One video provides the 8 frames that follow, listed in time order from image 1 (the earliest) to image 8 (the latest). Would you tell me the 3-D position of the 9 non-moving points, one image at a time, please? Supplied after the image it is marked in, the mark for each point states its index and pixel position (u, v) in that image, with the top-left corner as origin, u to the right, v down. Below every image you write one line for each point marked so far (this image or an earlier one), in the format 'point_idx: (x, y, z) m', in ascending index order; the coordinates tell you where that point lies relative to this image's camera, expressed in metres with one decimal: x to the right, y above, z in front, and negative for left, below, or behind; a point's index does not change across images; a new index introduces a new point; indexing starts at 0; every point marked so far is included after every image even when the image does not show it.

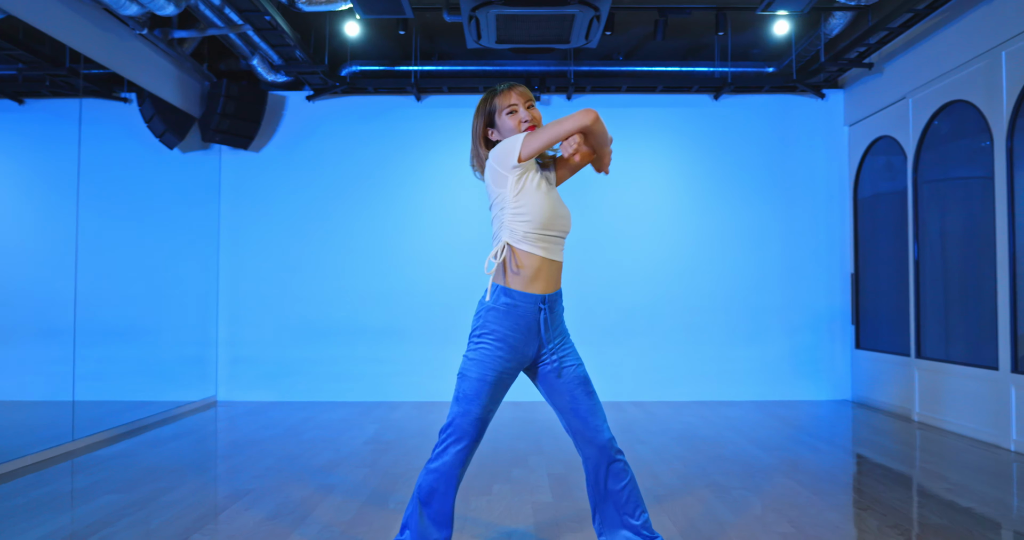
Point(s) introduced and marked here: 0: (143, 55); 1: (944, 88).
0: (-2.4, +1.4, +4.5) m
1: (+2.7, +1.1, +4.3) m
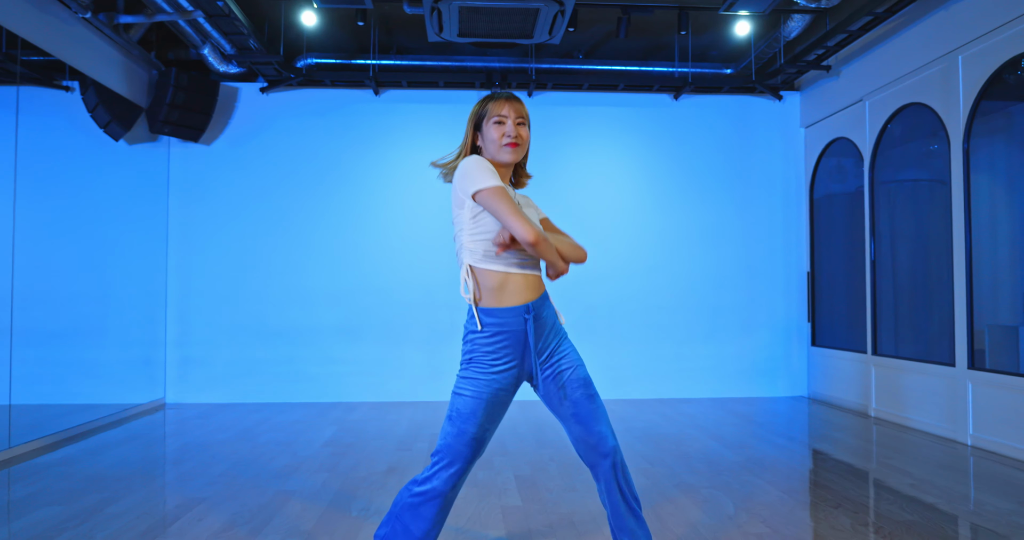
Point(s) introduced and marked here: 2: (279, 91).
0: (-2.7, +1.4, +4.3) m
1: (+2.5, +1.2, +4.4) m
2: (-1.8, +1.4, +5.3) m
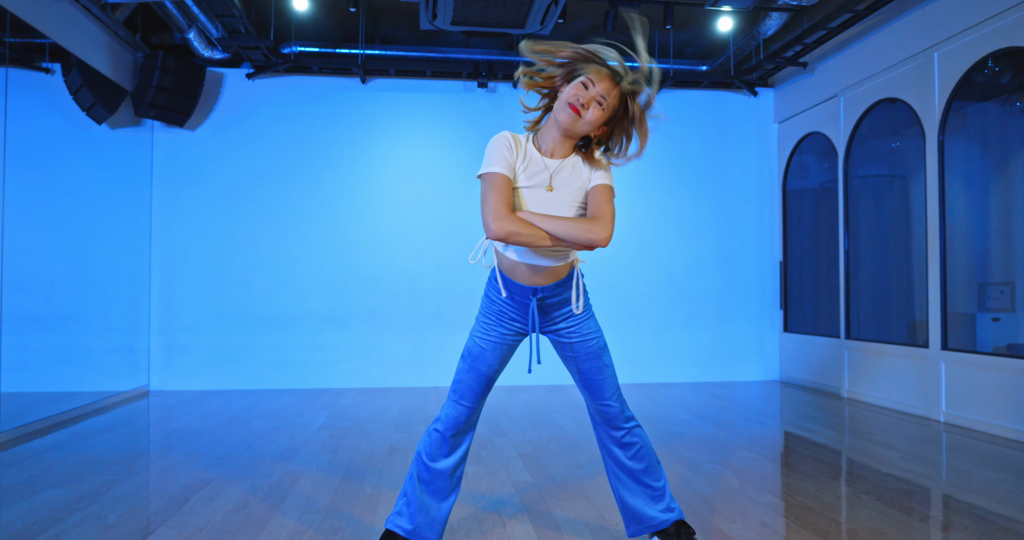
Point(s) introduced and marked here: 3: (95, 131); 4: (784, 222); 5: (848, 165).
0: (-2.7, +1.5, +4.2) m
1: (+2.4, +1.2, +4.6) m
2: (-1.9, +1.5, +5.3) m
3: (-2.8, +0.9, +4.5) m
4: (+2.3, +0.4, +5.8) m
5: (+2.4, +0.8, +4.9) m
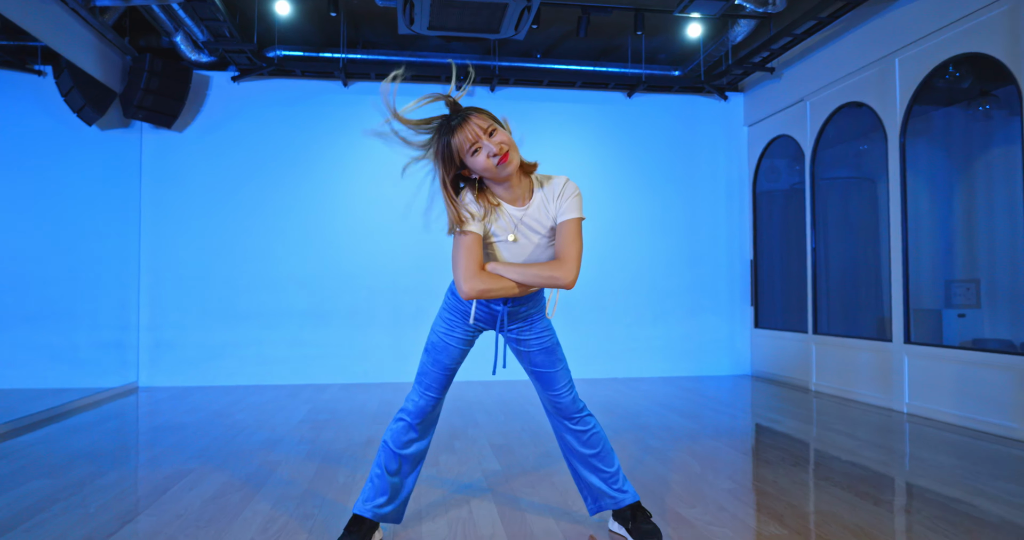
0: (-2.9, +1.6, +4.3) m
1: (+2.3, +1.3, +4.8) m
2: (-2.1, +1.5, +5.4) m
3: (-2.9, +0.9, +4.6) m
4: (+2.1, +0.4, +6.0) m
5: (+2.3, +0.8, +5.1) m
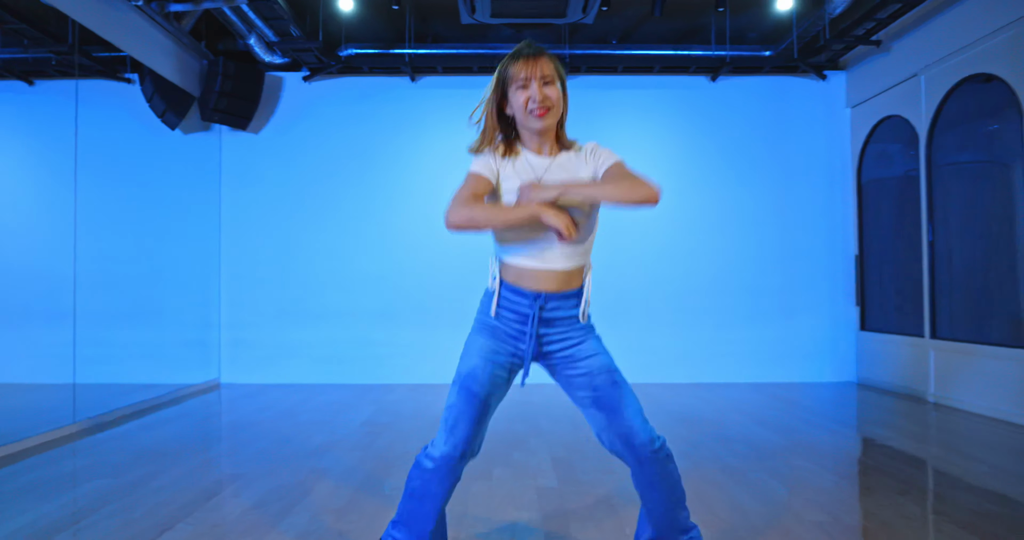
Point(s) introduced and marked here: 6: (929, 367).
0: (-2.4, +1.5, +4.4) m
1: (+2.8, +1.3, +4.2) m
2: (-1.5, +1.5, +5.4) m
3: (-2.4, +0.9, +4.8) m
4: (+2.8, +0.4, +5.4) m
5: (+2.8, +0.8, +4.5) m
6: (+2.8, -0.6, +4.5) m
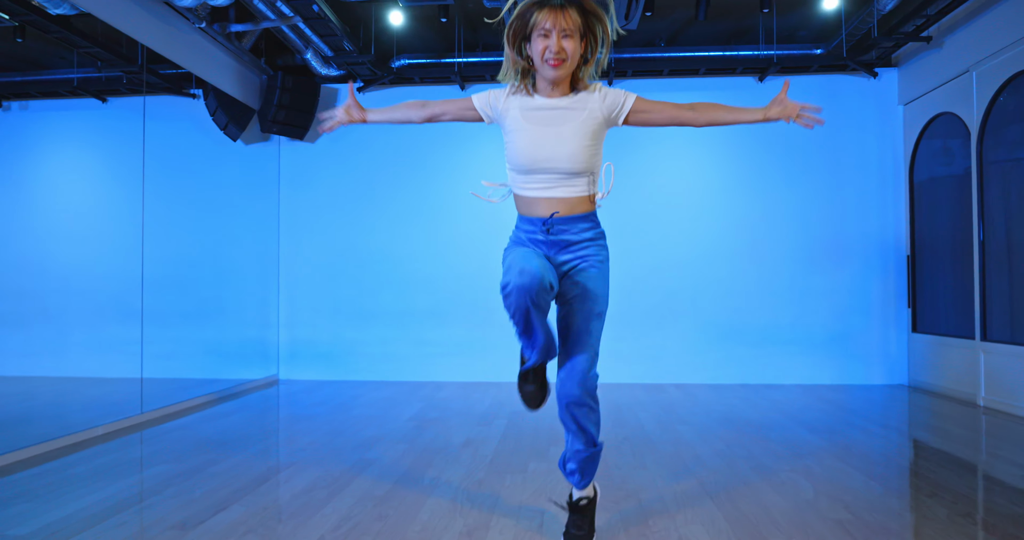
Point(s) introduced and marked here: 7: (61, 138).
0: (-2.2, +1.5, +4.8) m
1: (+3.0, +1.3, +4.1) m
2: (-1.1, +1.5, +5.7) m
3: (-2.1, +0.9, +5.1) m
4: (+3.1, +0.4, +5.3) m
5: (+3.0, +0.8, +4.4) m
6: (+3.0, -0.7, +4.4) m
7: (-2.4, +0.7, +3.5) m
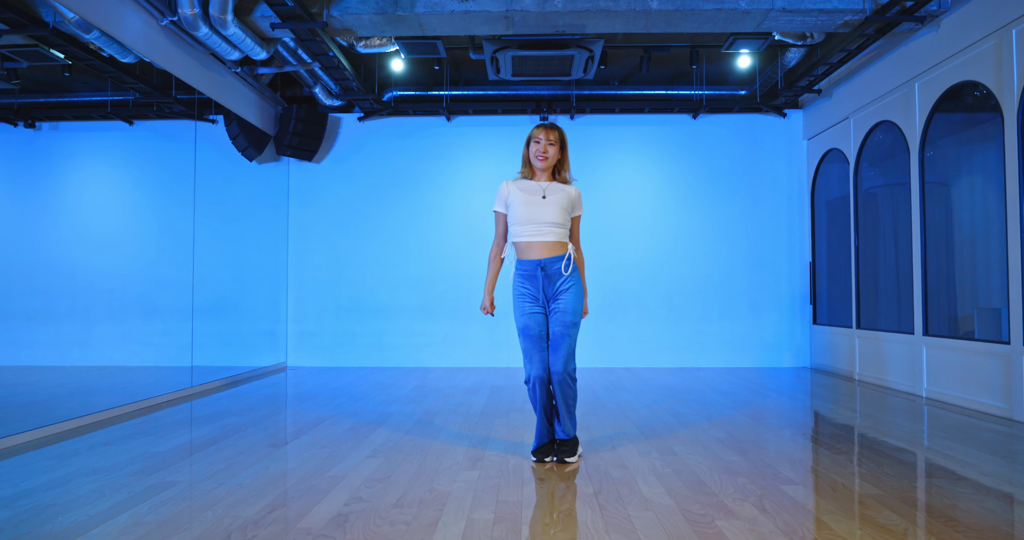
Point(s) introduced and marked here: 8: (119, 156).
0: (-2.3, +1.5, +5.7) m
1: (+2.9, +1.2, +5.3) m
2: (-1.4, +1.5, +6.6) m
3: (-2.3, +0.9, +6.0) m
4: (+2.9, +0.4, +6.5) m
5: (+2.9, +0.8, +5.6) m
6: (+2.9, -0.7, +5.6) m
7: (-2.5, +0.7, +4.4) m
8: (-2.5, +0.7, +4.3) m
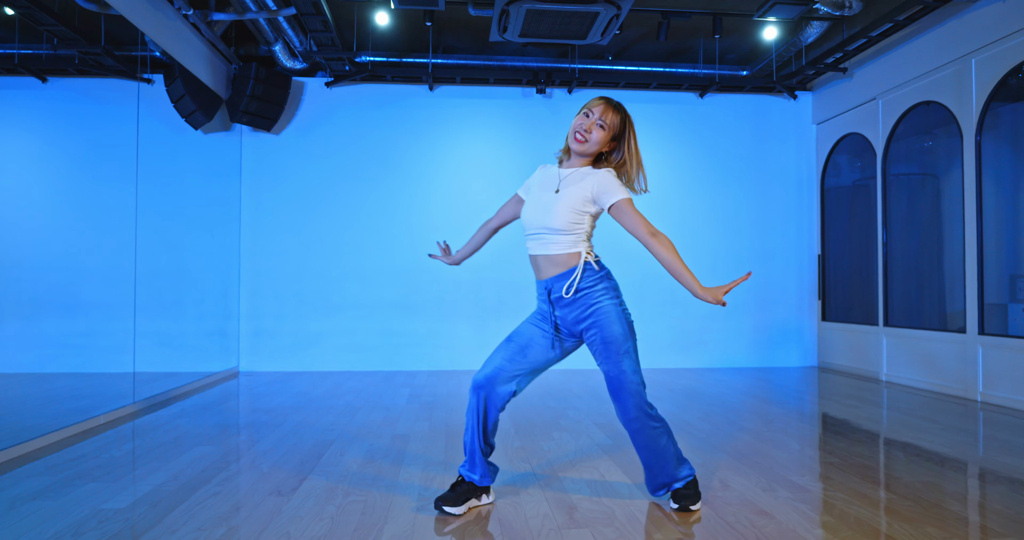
0: (-2.3, +1.6, +4.7) m
1: (+2.9, +1.3, +4.9) m
2: (-1.5, +1.6, +5.7) m
3: (-2.3, +1.0, +5.0) m
4: (+2.8, +0.5, +6.1) m
5: (+2.9, +0.8, +5.2) m
6: (+2.8, -0.6, +5.3) m
7: (-2.3, +0.7, +3.4) m
8: (-2.3, +0.8, +3.4) m
